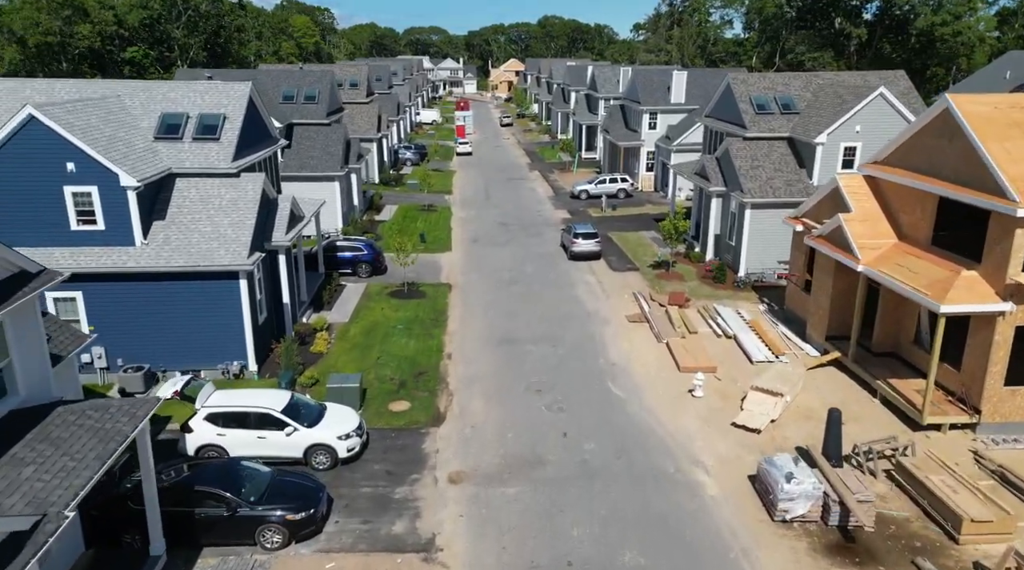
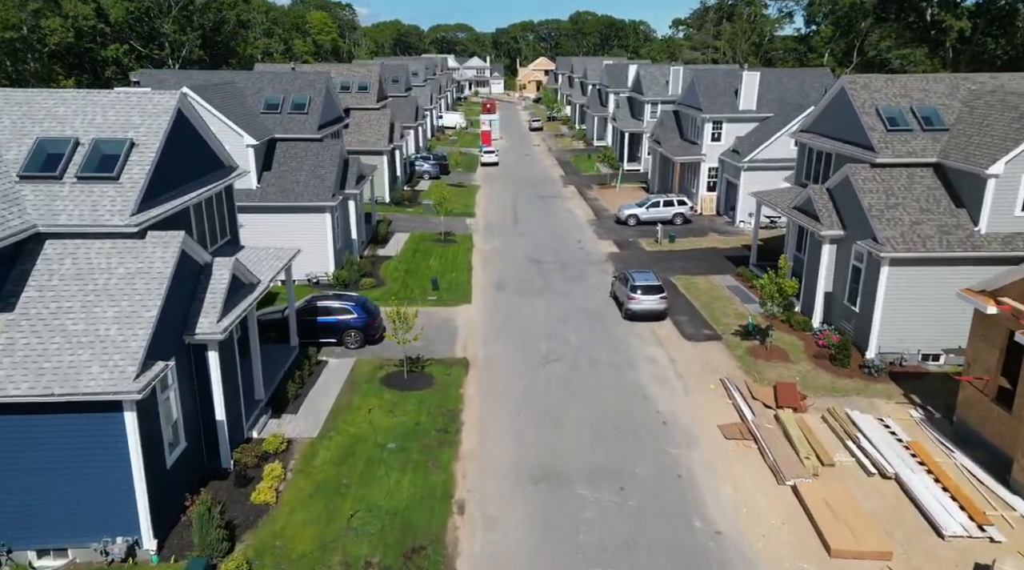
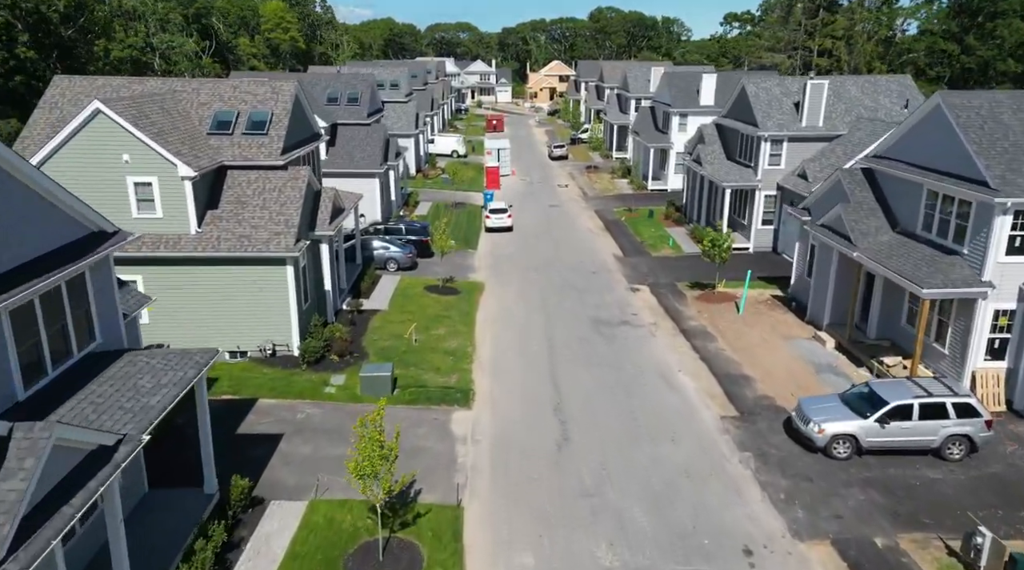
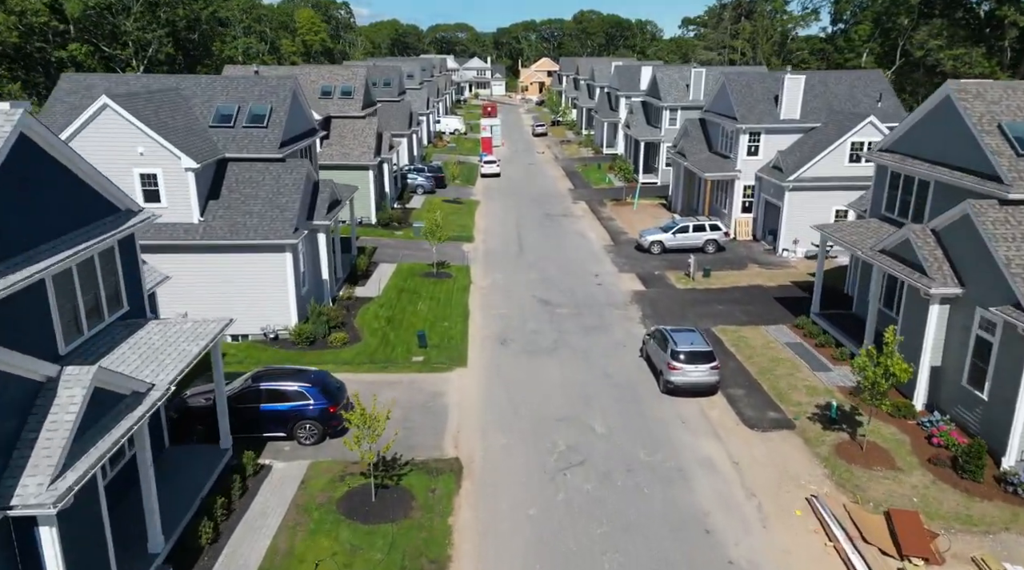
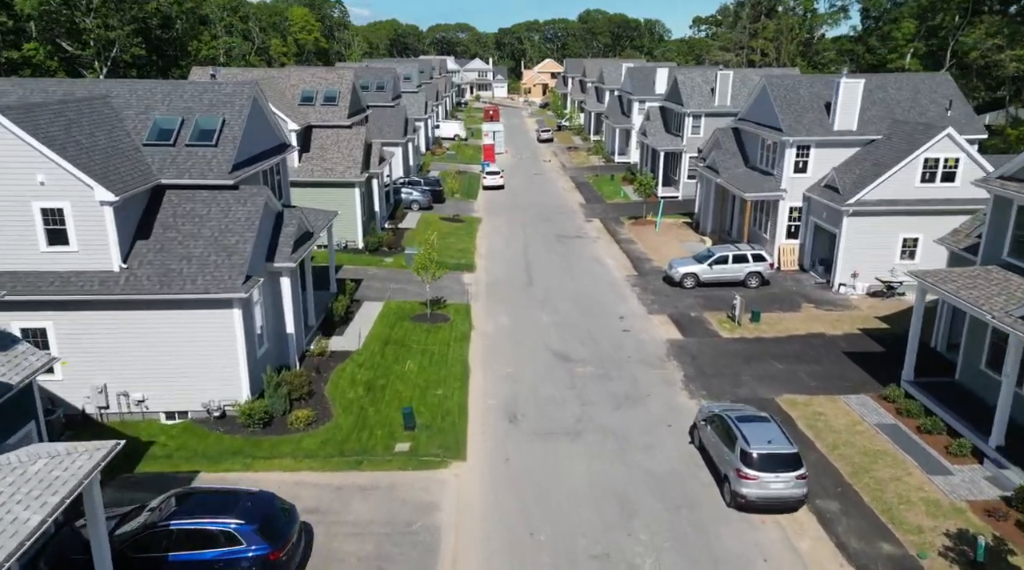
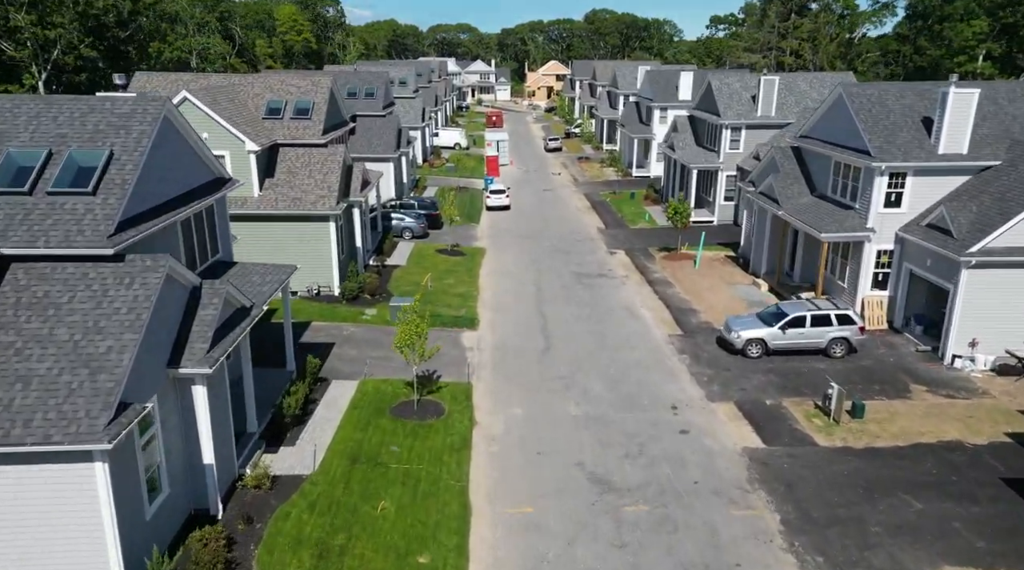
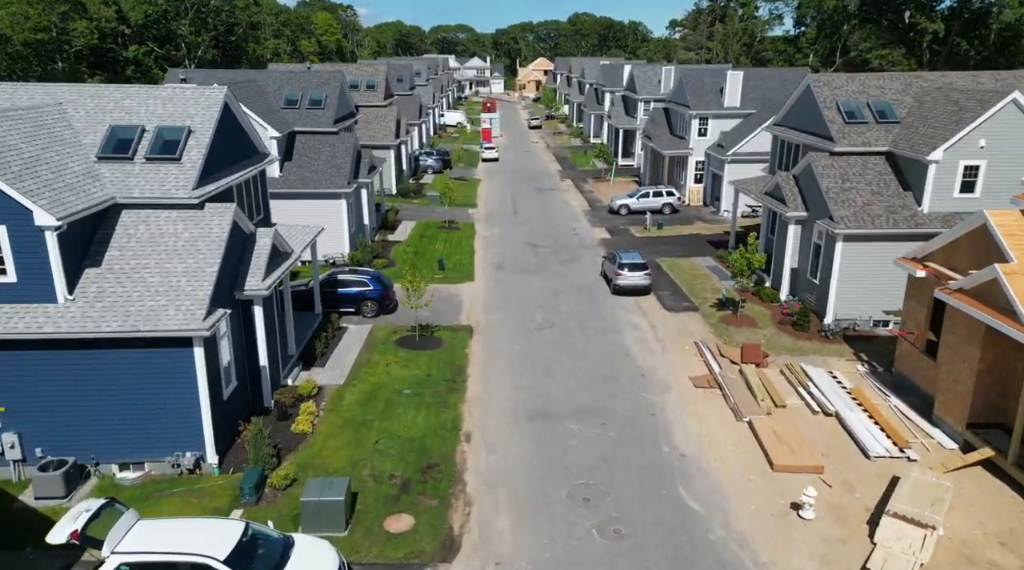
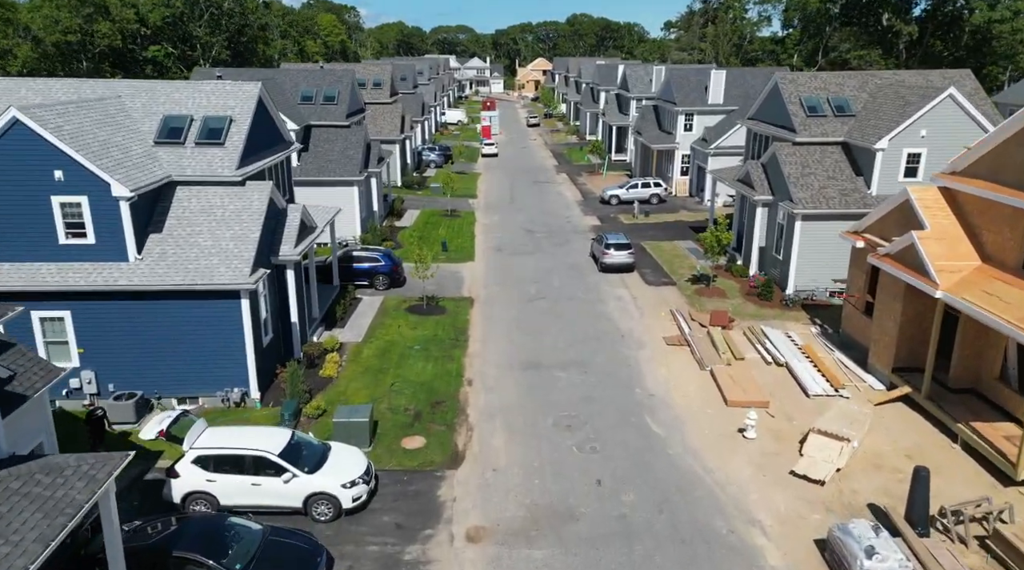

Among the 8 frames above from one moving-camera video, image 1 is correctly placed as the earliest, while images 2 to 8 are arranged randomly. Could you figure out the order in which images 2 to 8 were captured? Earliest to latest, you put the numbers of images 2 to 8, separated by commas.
8, 7, 2, 4, 5, 6, 3
